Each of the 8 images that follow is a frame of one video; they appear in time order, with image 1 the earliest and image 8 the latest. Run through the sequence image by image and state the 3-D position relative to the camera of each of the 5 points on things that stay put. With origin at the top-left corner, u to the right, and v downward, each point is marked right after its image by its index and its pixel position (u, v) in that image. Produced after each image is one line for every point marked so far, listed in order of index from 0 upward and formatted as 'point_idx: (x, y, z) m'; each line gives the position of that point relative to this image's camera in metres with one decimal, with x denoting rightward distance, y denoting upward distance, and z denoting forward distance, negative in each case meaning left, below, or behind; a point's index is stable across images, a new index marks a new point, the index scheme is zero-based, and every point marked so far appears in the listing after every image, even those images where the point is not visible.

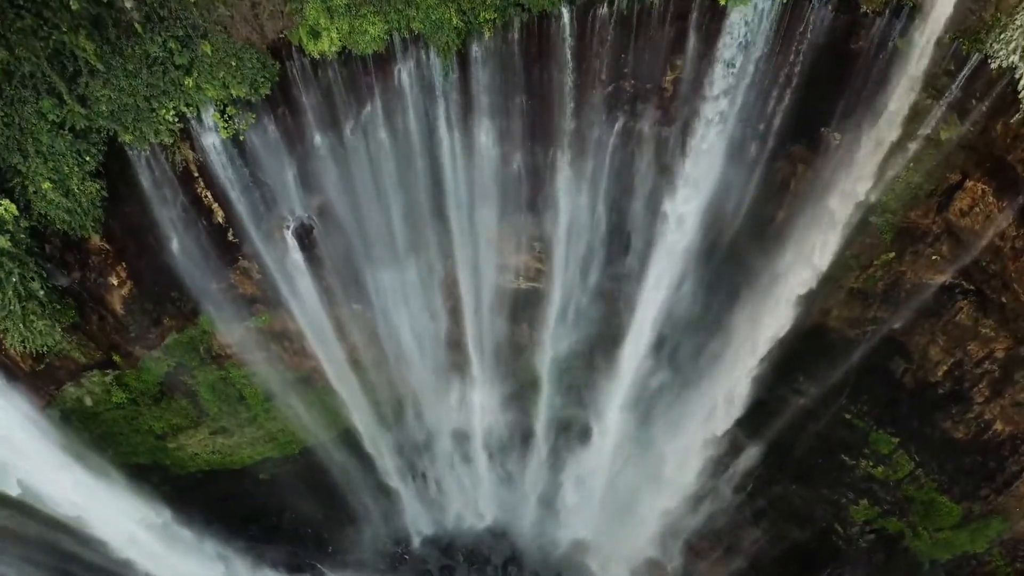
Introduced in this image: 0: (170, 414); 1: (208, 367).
0: (-5.4, -2.0, +11.1) m
1: (-4.7, -1.2, +10.7) m
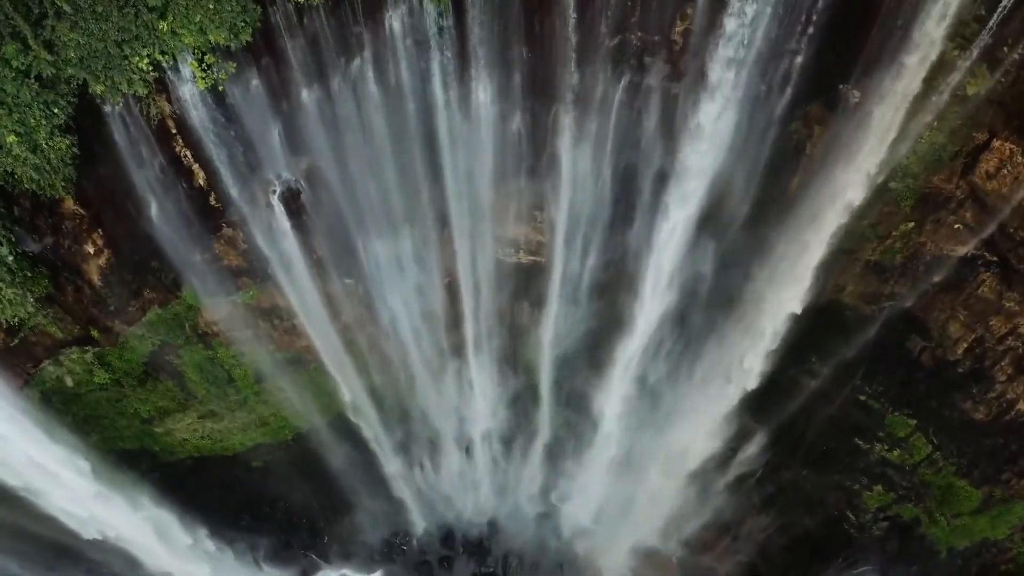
0: (-5.4, -1.6, +10.6) m
1: (-4.7, -0.8, +10.2) m
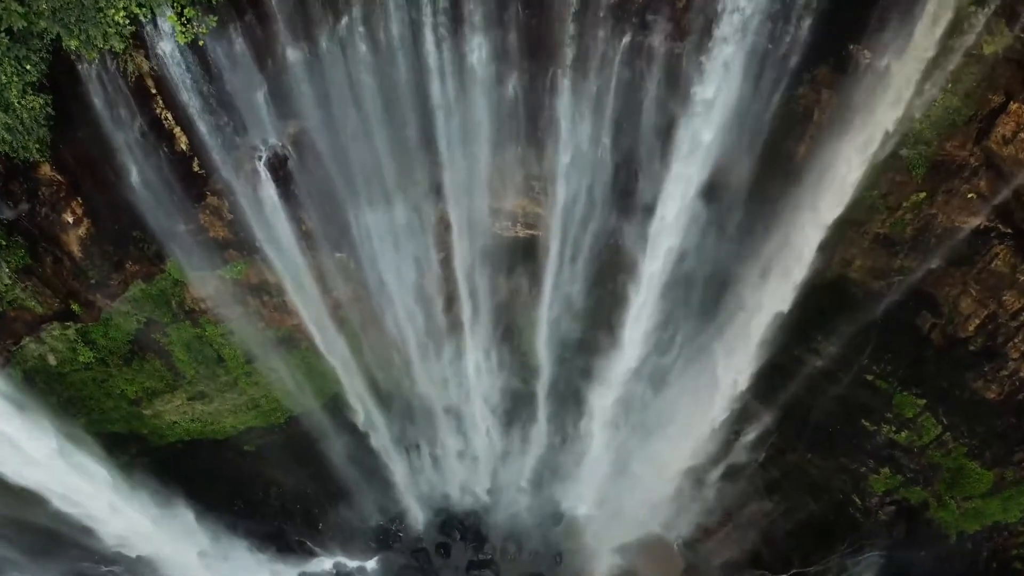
0: (-5.5, -1.3, +10.3) m
1: (-4.7, -0.5, +9.9) m
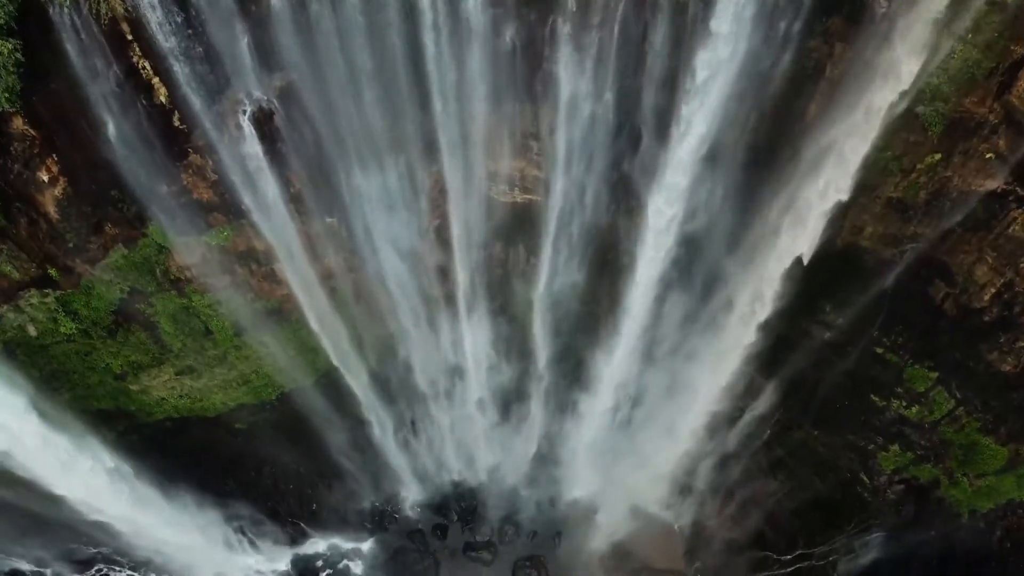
0: (-5.5, -0.9, +10.0) m
1: (-4.7, -0.1, +9.5) m
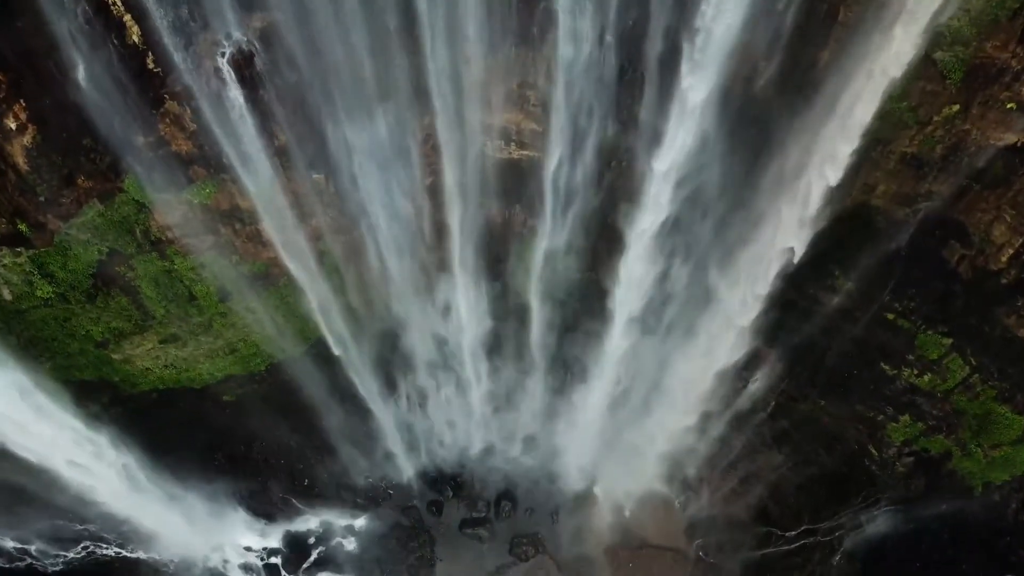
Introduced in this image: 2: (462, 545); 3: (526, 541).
0: (-5.5, -0.4, +9.6) m
1: (-4.8, +0.4, +9.1) m
2: (-0.8, -4.4, +11.8) m
3: (+0.2, -4.3, +11.8) m
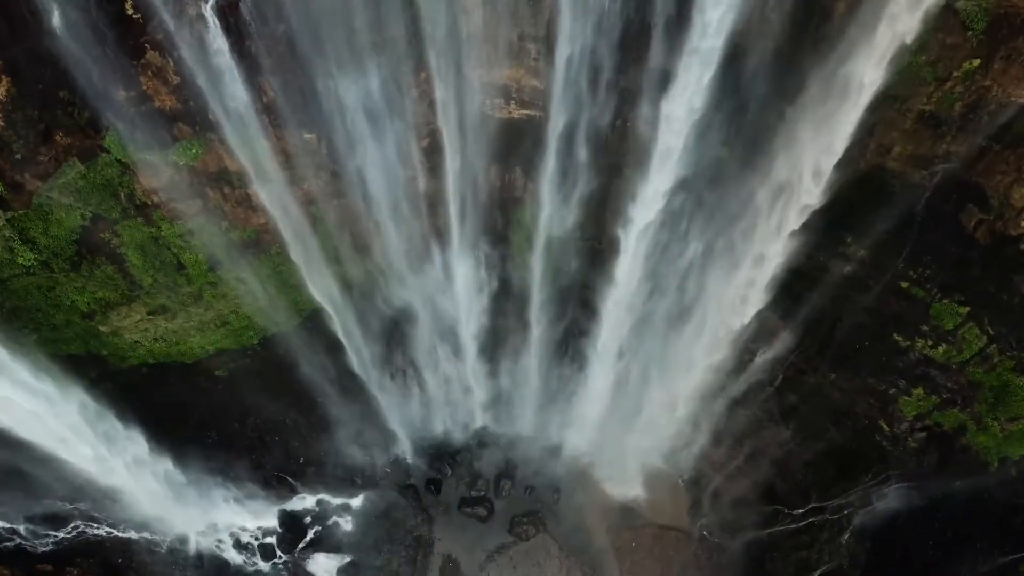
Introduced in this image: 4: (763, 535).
0: (-5.5, 0.0, +9.2) m
1: (-4.8, +0.8, +8.8) m
2: (-0.8, -3.9, +11.5) m
3: (+0.2, -3.8, +11.5) m
4: (+4.1, -4.0, +11.3) m
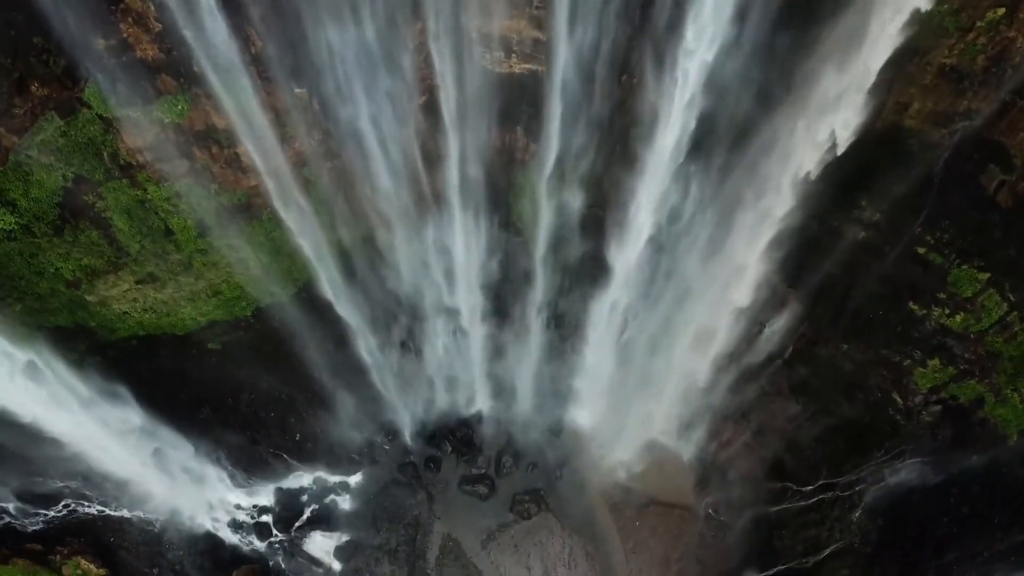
0: (-5.5, +0.5, +8.9) m
1: (-4.8, +1.3, +8.4) m
2: (-0.8, -3.4, +11.2) m
3: (+0.3, -3.4, +11.2) m
4: (+4.1, -3.5, +11.0) m
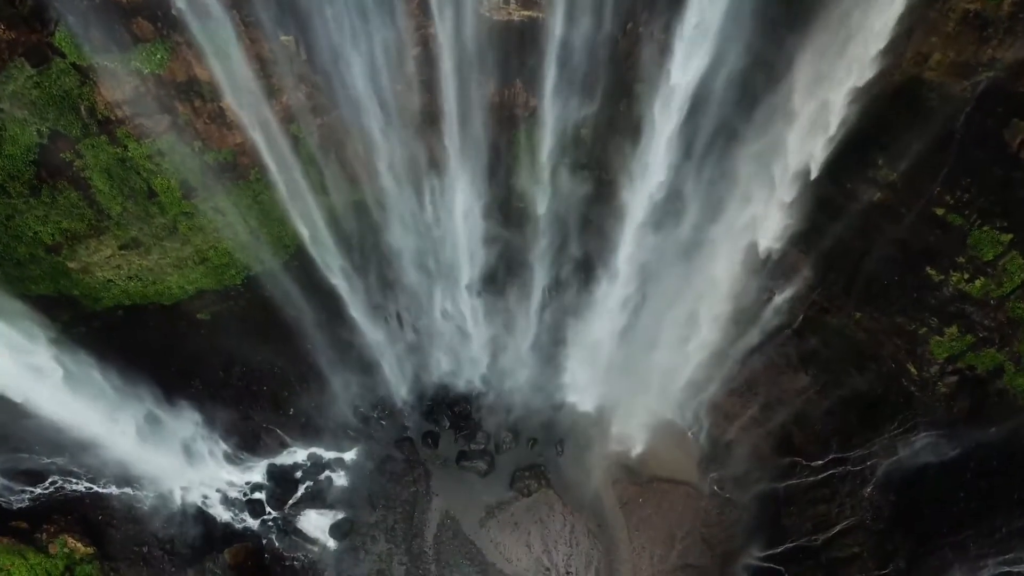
0: (-5.5, +0.9, +8.5) m
1: (-4.8, +1.7, +8.0) m
2: (-0.8, -3.0, +10.8) m
3: (+0.3, -2.9, +10.8) m
4: (+4.1, -3.0, +10.7) m
